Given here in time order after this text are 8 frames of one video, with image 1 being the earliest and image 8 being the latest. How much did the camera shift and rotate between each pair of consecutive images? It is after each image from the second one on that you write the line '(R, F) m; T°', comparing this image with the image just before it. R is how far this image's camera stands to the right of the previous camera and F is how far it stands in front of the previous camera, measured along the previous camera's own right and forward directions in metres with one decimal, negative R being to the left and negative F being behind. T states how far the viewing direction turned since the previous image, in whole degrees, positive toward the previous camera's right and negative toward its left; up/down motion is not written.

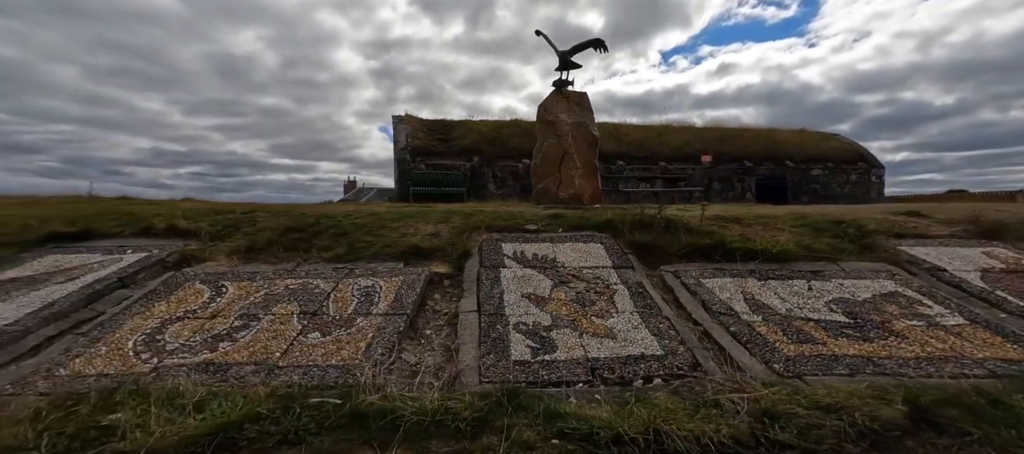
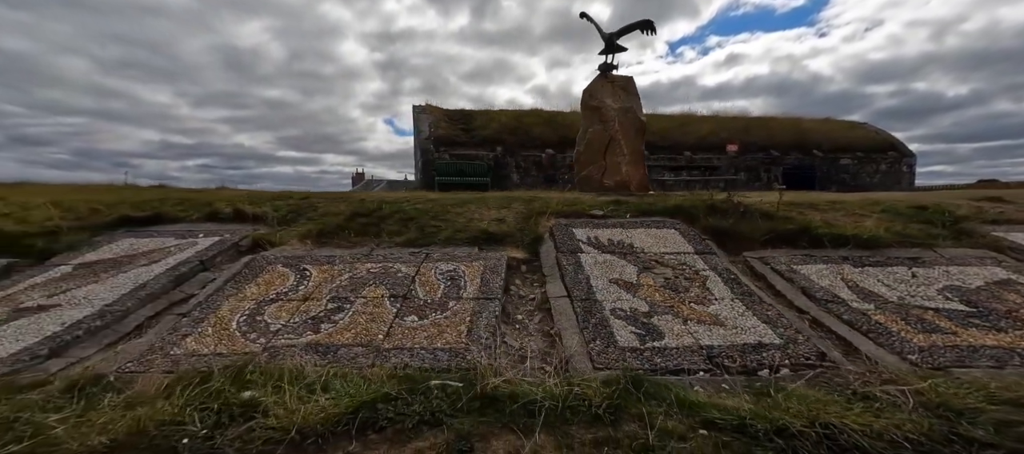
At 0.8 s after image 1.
(-0.6, +0.1) m; -3°
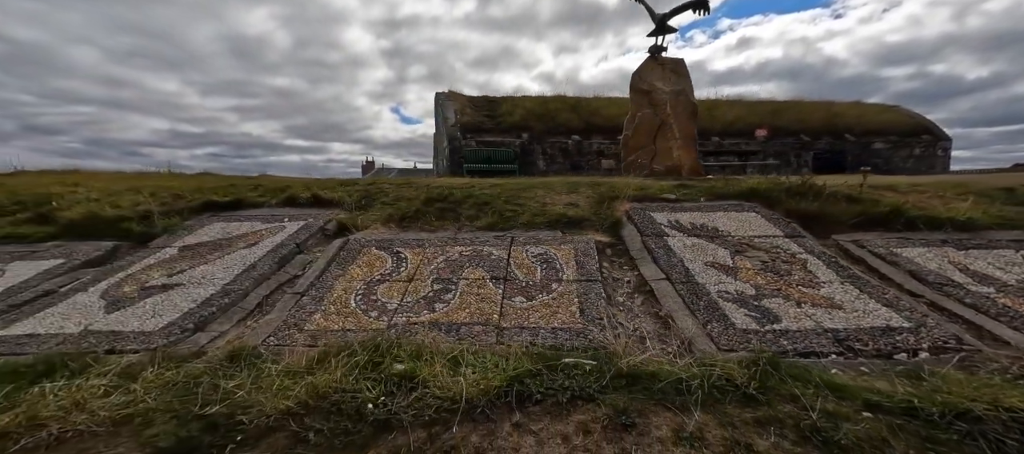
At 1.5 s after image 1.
(-0.7, 0.0) m; -3°
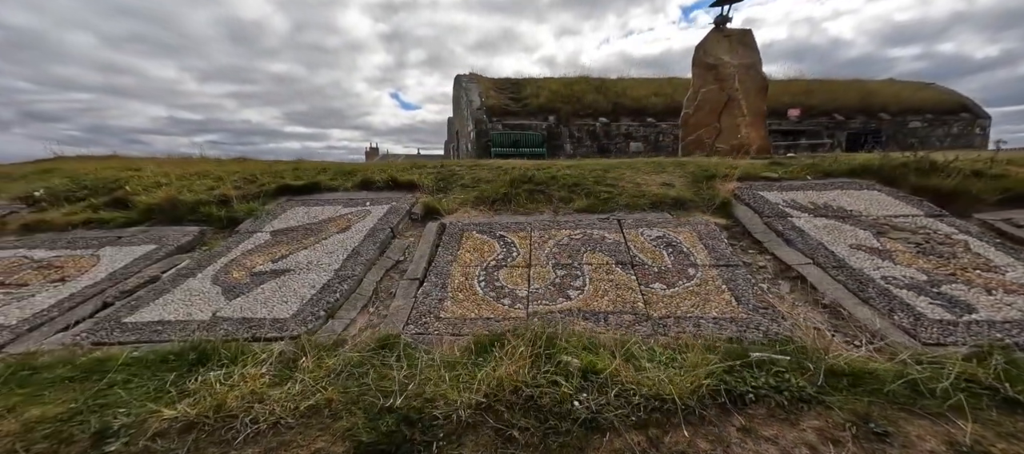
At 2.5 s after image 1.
(-0.8, +0.2) m; -3°
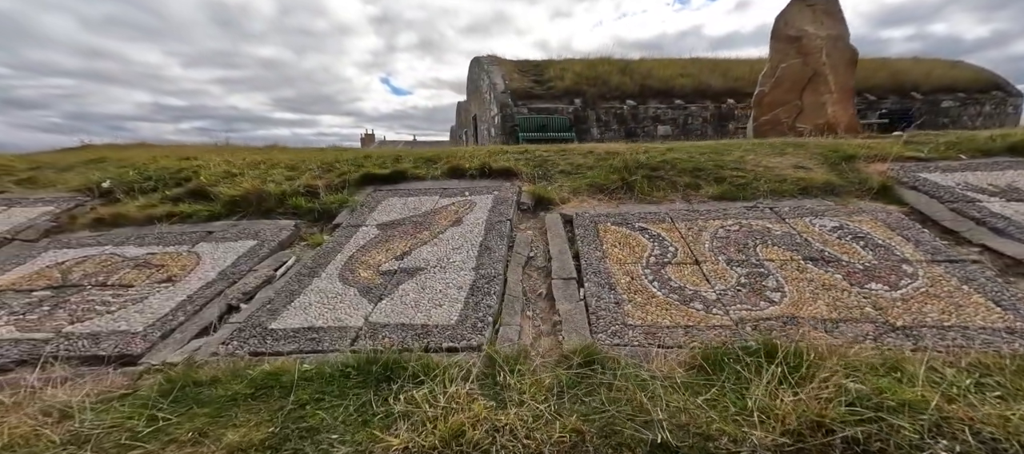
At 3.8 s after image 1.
(-1.0, +0.3) m; -2°
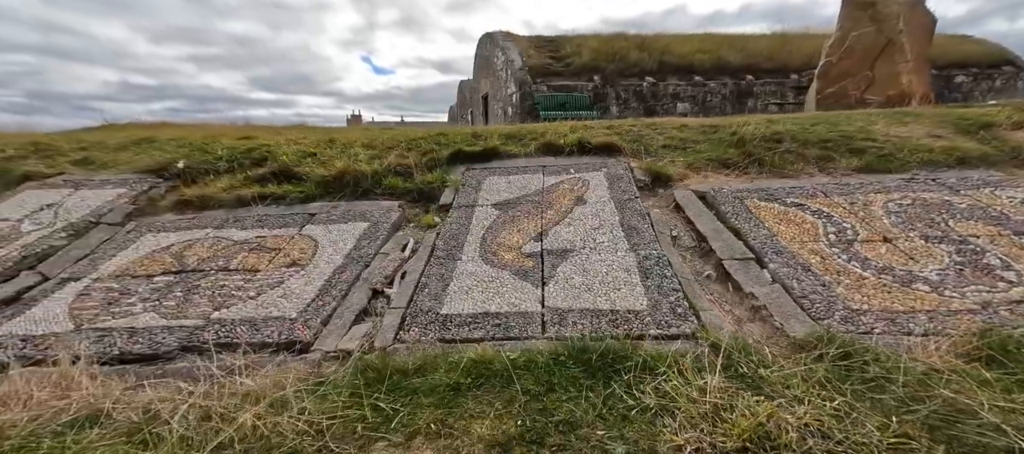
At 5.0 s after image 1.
(-1.0, +0.2) m; -1°
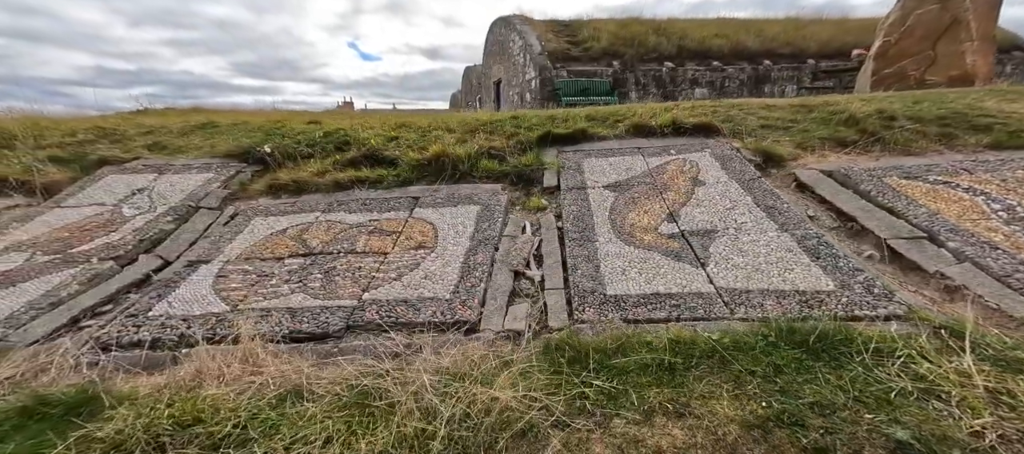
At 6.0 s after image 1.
(-0.9, +0.1) m; -1°
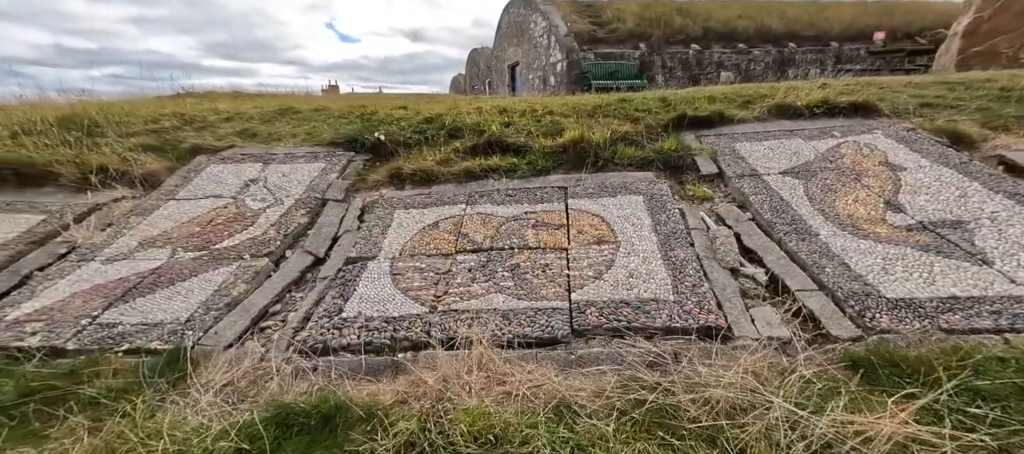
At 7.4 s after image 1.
(-1.2, +0.2) m; -2°
